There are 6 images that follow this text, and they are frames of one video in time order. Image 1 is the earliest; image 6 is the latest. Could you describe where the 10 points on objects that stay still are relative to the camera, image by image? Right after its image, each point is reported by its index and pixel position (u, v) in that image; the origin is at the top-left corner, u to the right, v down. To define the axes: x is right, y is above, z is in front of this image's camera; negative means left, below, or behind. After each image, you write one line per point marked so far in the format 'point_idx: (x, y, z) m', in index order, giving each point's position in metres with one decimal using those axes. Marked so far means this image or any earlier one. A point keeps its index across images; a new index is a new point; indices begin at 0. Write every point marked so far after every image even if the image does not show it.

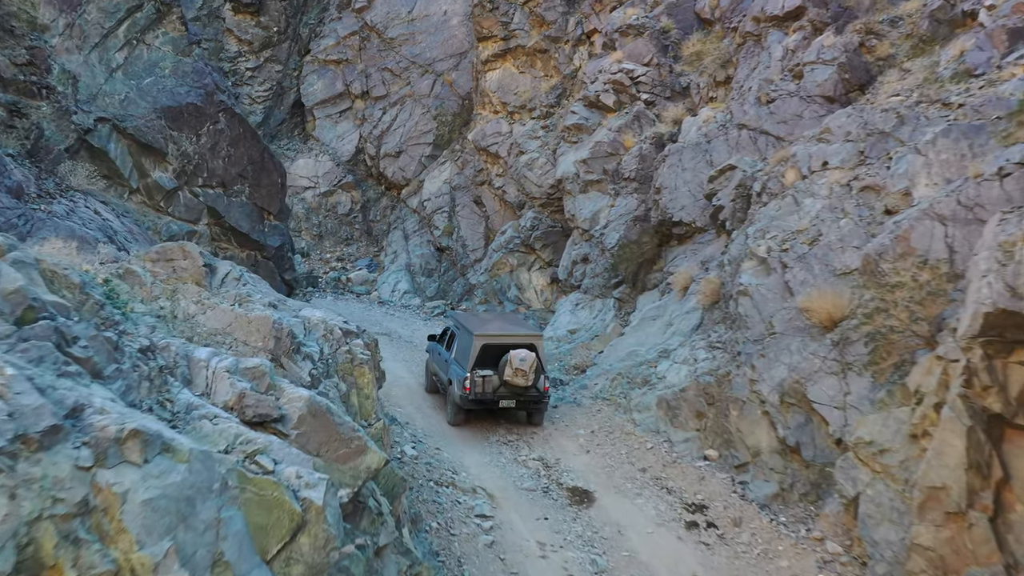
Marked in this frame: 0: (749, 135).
0: (+2.8, +1.8, +13.8) m
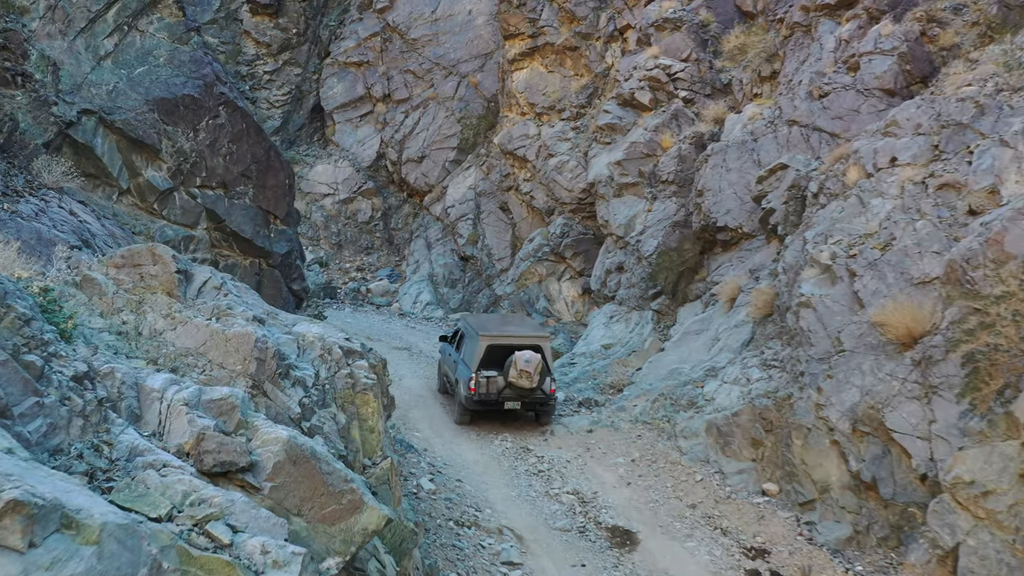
0: (+3.1, +1.7, +12.7) m
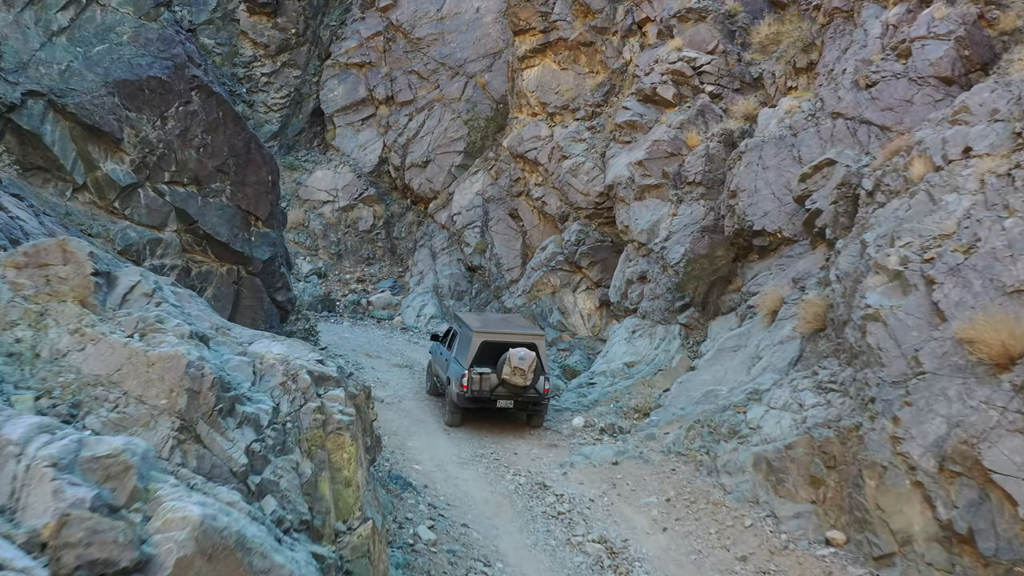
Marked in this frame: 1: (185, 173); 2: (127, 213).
0: (+3.2, +1.6, +11.3) m
1: (-2.6, +0.9, +9.1) m
2: (-2.8, +0.5, +8.4) m
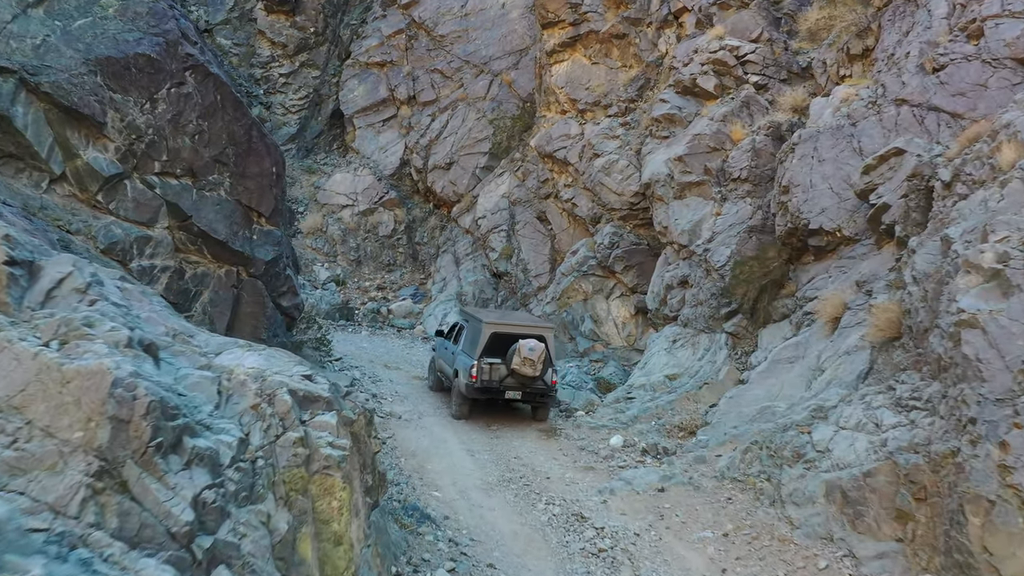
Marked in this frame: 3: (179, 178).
0: (+3.5, +1.5, +10.3) m
1: (-2.3, +0.9, +8.1) m
2: (-2.6, +0.5, +7.5) m
3: (-2.3, +0.8, +8.2) m
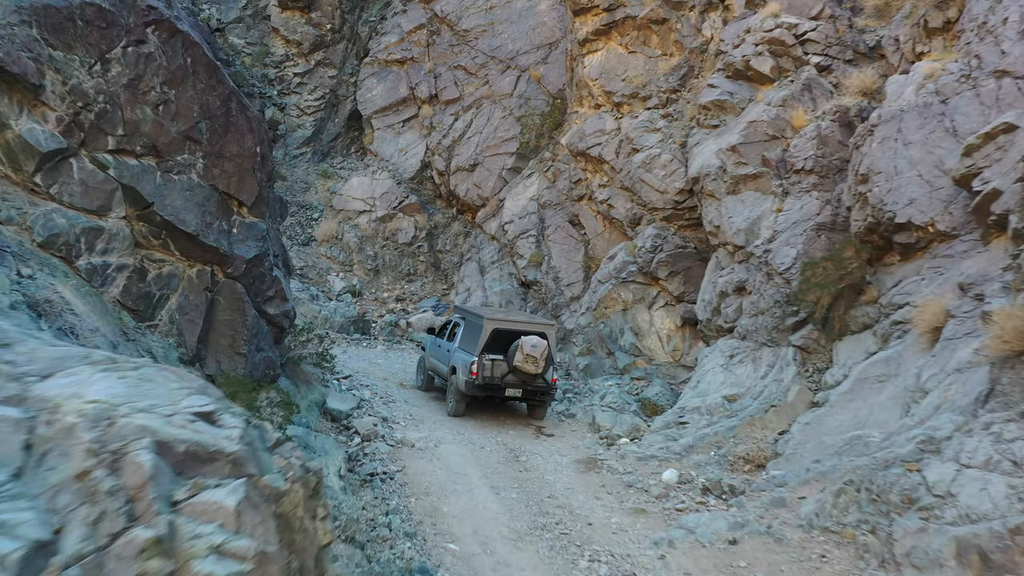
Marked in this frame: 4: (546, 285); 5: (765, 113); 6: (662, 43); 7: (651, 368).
0: (+3.7, +1.5, +8.7) m
1: (-2.1, +0.9, +6.7) m
2: (-2.4, +0.5, +6.0) m
3: (-2.1, +0.8, +6.7) m
4: (+0.5, 0.0, +17.0) m
5: (+2.6, +1.8, +11.9) m
6: (+2.0, +3.3, +15.8) m
7: (+1.5, -0.8, +12.3) m
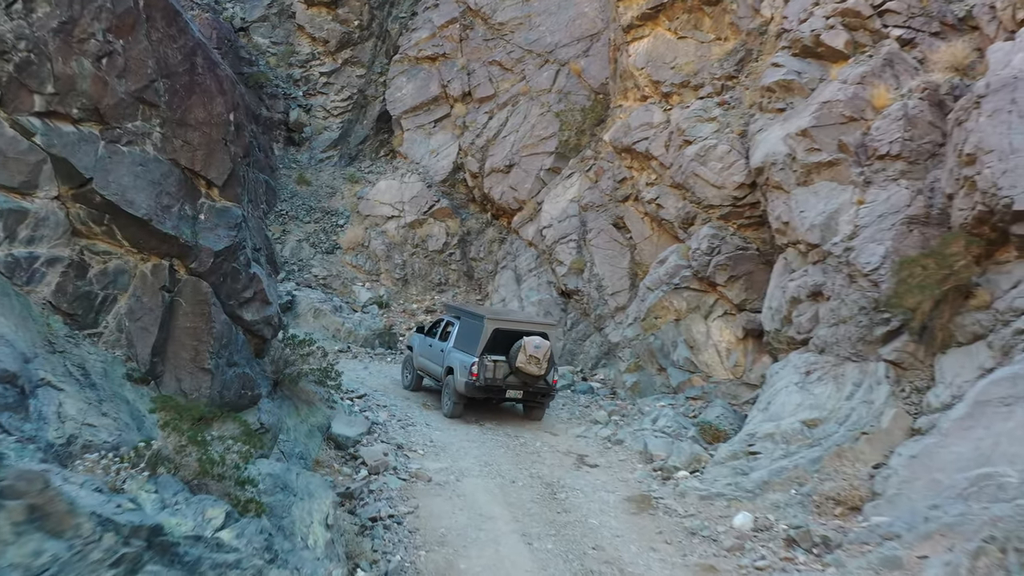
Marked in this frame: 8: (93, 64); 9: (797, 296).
0: (+4.0, +1.5, +7.1) m
1: (-2.0, +0.9, +5.3) m
2: (-2.3, +0.5, +4.7) m
3: (-2.0, +0.8, +5.3) m
4: (+1.0, -0.1, +15.5) m
5: (+2.9, +1.7, +10.4) m
6: (+2.5, +3.2, +14.3) m
7: (+1.8, -0.9, +10.8) m
8: (-1.9, +1.0, +5.4) m
9: (+2.4, -0.1, +9.7) m
